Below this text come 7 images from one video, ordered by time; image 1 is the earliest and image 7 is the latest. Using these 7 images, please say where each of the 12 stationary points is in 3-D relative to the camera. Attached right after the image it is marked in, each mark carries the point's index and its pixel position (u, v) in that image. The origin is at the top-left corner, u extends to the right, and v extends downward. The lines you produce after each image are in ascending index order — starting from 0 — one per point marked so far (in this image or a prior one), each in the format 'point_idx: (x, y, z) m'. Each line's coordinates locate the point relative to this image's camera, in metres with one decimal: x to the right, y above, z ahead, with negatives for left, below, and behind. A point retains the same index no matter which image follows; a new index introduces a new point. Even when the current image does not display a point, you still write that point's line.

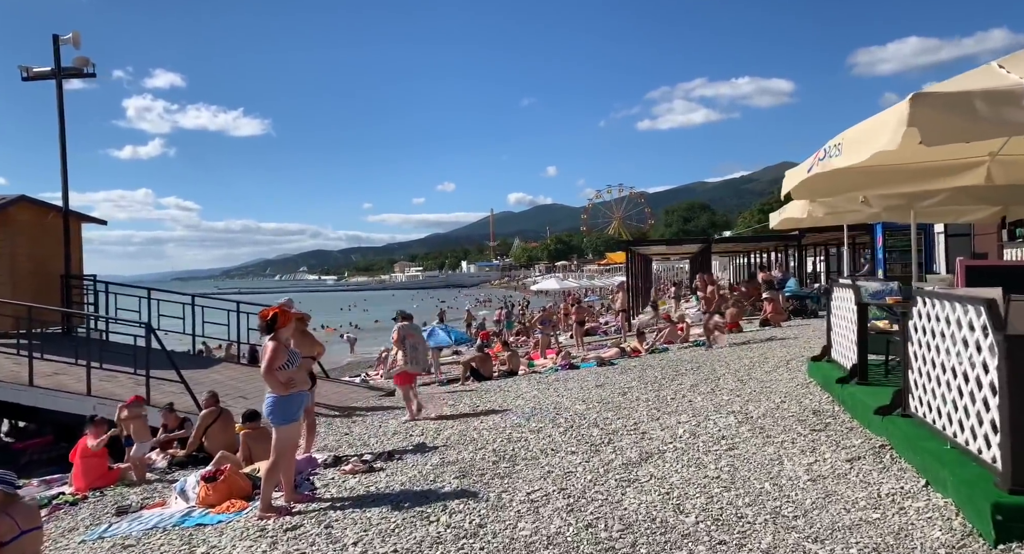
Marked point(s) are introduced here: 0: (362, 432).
0: (-1.8, -1.8, +9.2) m
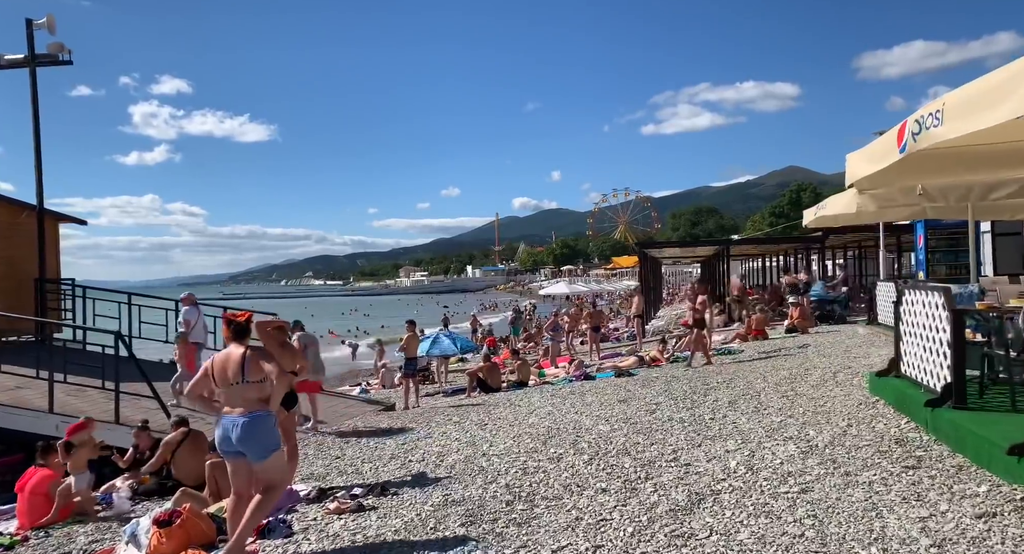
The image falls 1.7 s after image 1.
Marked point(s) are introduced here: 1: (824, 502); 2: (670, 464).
0: (-1.6, -1.9, +8.1) m
1: (+1.7, -1.2, +4.1) m
2: (+1.1, -1.4, +5.6) m
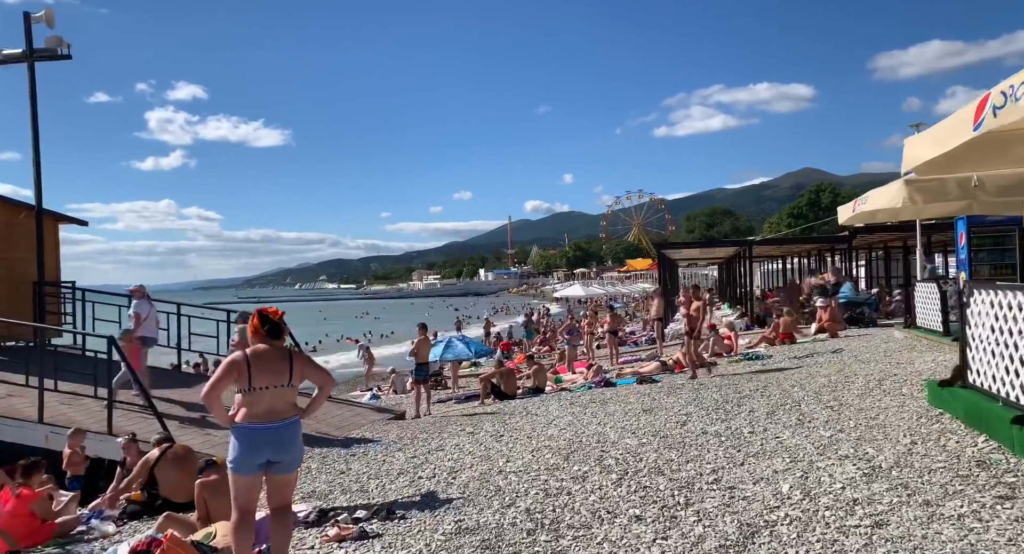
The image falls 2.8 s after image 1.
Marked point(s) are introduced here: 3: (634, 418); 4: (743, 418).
0: (-1.4, -1.9, +7.5) m
1: (+1.8, -1.2, +3.5) m
2: (+1.3, -1.3, +5.0) m
3: (+1.3, -1.5, +8.3) m
4: (+2.2, -1.3, +7.3) m
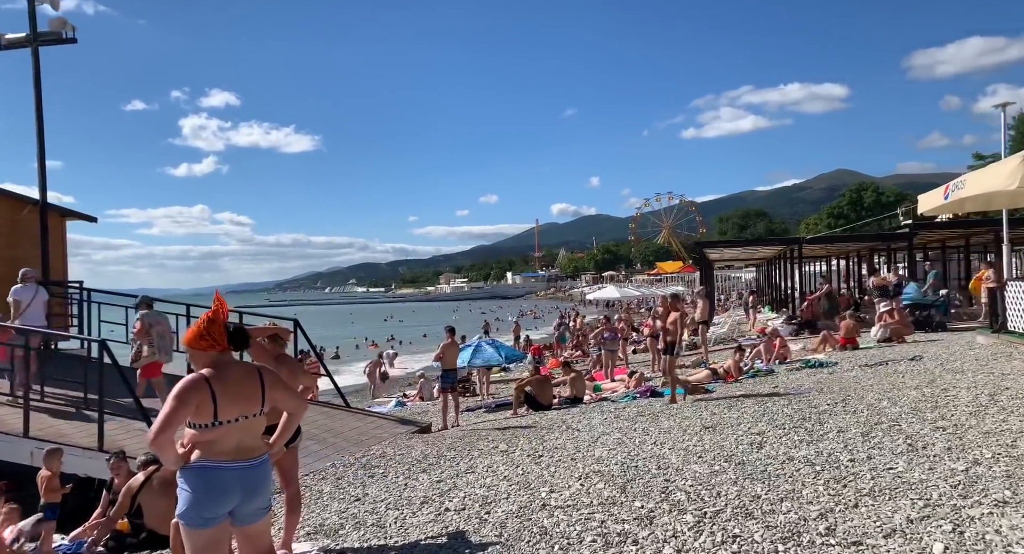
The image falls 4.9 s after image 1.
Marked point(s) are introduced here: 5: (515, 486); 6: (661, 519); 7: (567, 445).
0: (-1.1, -1.8, +6.4) m
1: (+2.0, -1.1, +2.3) m
2: (+1.5, -1.3, +3.8) m
3: (+1.7, -1.5, +7.1) m
4: (+2.5, -1.3, +6.1) m
5: (0.0, -1.6, +6.1) m
6: (+0.9, -1.4, +4.7) m
7: (+0.5, -1.6, +7.6) m
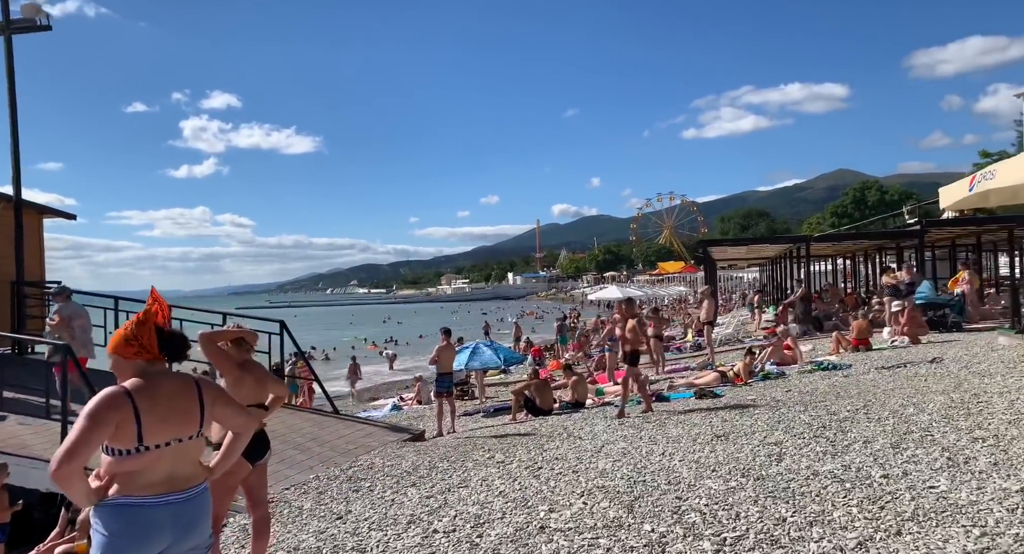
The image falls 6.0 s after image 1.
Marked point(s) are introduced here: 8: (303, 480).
0: (-1.1, -1.8, +5.9) m
1: (+1.9, -1.1, +1.7) m
2: (+1.5, -1.3, +3.3) m
3: (+1.7, -1.4, +6.6) m
4: (+2.5, -1.2, +5.5) m
5: (0.0, -1.6, +5.6) m
6: (+0.9, -1.4, +4.1) m
7: (+0.5, -1.6, +7.1) m
8: (-1.9, -1.8, +7.1) m
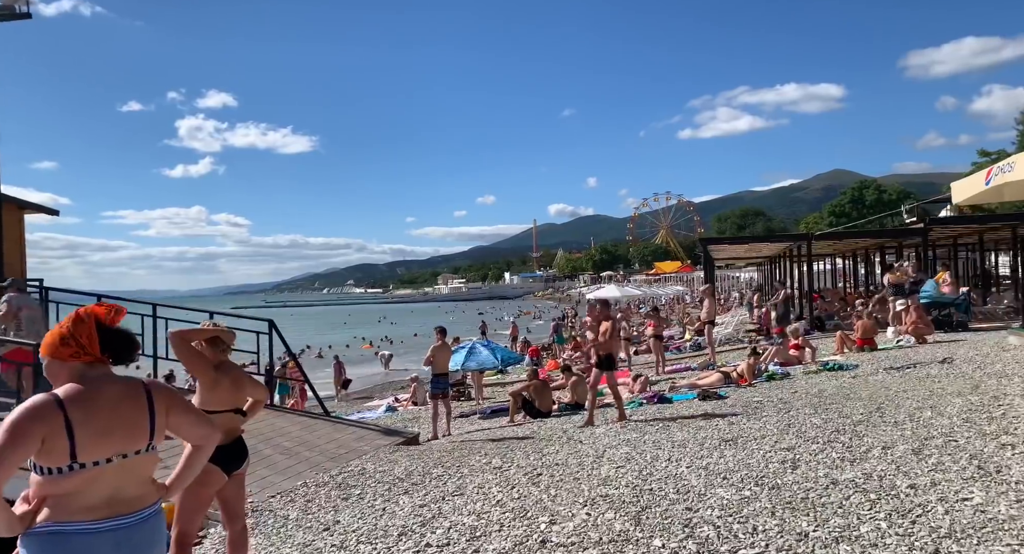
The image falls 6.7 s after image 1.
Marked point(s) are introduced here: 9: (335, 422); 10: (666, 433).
0: (-1.1, -1.8, +5.5) m
1: (+1.9, -1.1, +1.4) m
2: (+1.5, -1.2, +2.9) m
3: (+1.6, -1.4, +6.3) m
4: (+2.5, -1.2, +5.2) m
5: (0.0, -1.6, +5.2) m
6: (+0.9, -1.4, +3.8) m
7: (+0.5, -1.6, +6.7) m
8: (-1.9, -1.8, +6.7) m
9: (-2.1, -1.7, +9.1) m
10: (+1.5, -1.5, +7.6) m
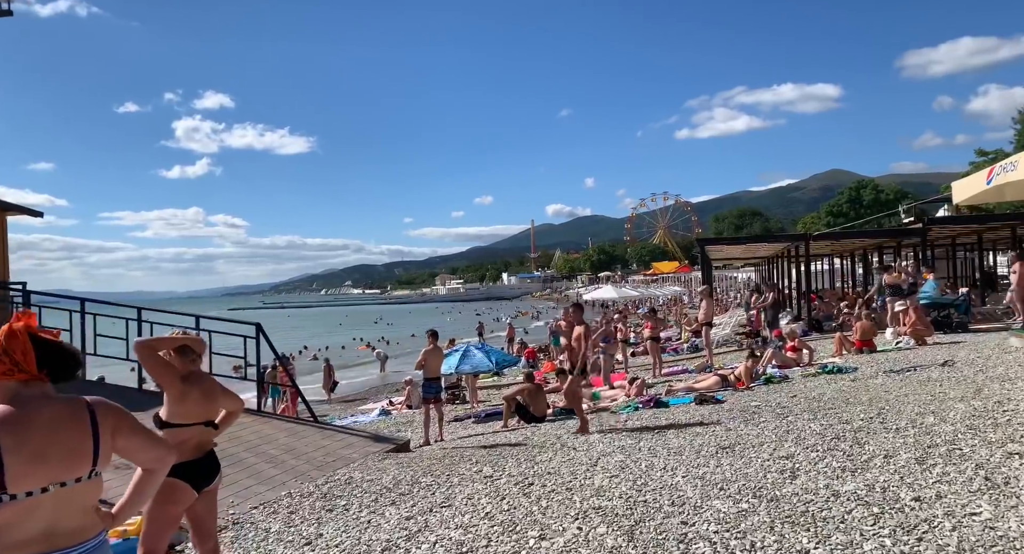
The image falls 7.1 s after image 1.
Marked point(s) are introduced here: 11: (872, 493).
0: (-1.2, -1.8, +5.3) m
1: (+1.9, -1.1, +1.2) m
2: (+1.4, -1.2, +2.7) m
3: (+1.6, -1.4, +6.1) m
4: (+2.4, -1.2, +5.0) m
5: (-0.1, -1.6, +5.0) m
6: (+0.8, -1.4, +3.6) m
7: (+0.4, -1.6, +6.5) m
8: (-2.0, -1.8, +6.5) m
9: (-2.2, -1.7, +8.9) m
10: (+1.4, -1.5, +7.4) m
11: (+2.1, -1.3, +4.5) m
